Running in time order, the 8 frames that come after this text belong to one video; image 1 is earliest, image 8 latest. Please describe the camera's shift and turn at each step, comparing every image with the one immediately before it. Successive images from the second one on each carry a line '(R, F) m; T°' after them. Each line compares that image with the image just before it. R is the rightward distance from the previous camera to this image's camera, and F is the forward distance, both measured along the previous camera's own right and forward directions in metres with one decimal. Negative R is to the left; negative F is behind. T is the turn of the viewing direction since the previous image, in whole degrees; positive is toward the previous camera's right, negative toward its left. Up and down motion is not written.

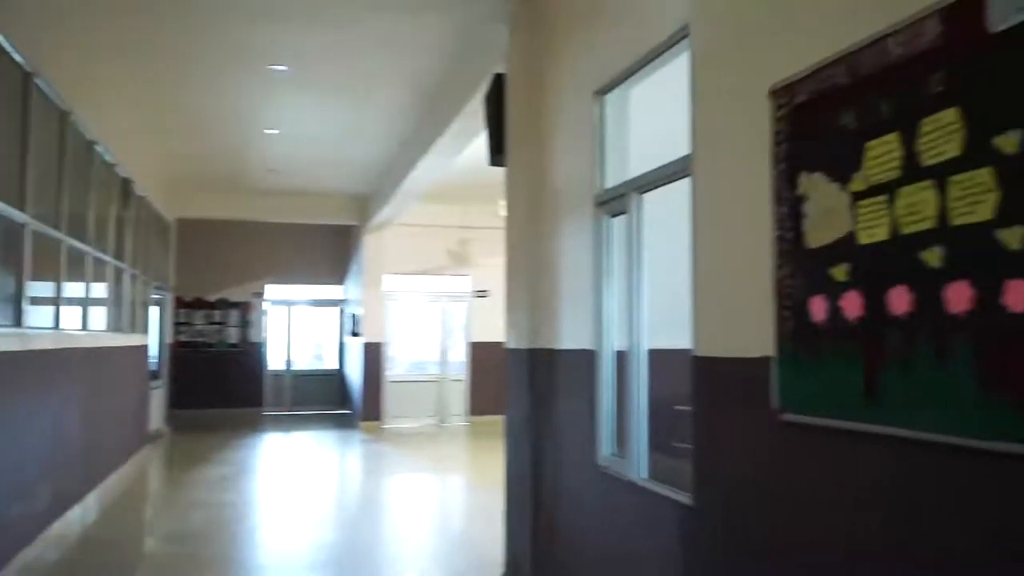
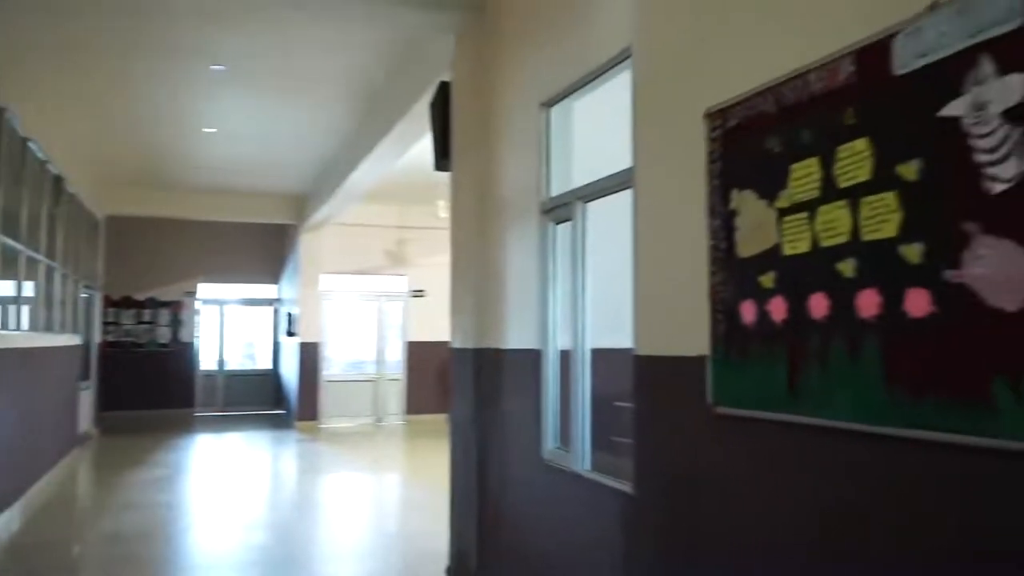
(-0.1, -0.2) m; +5°
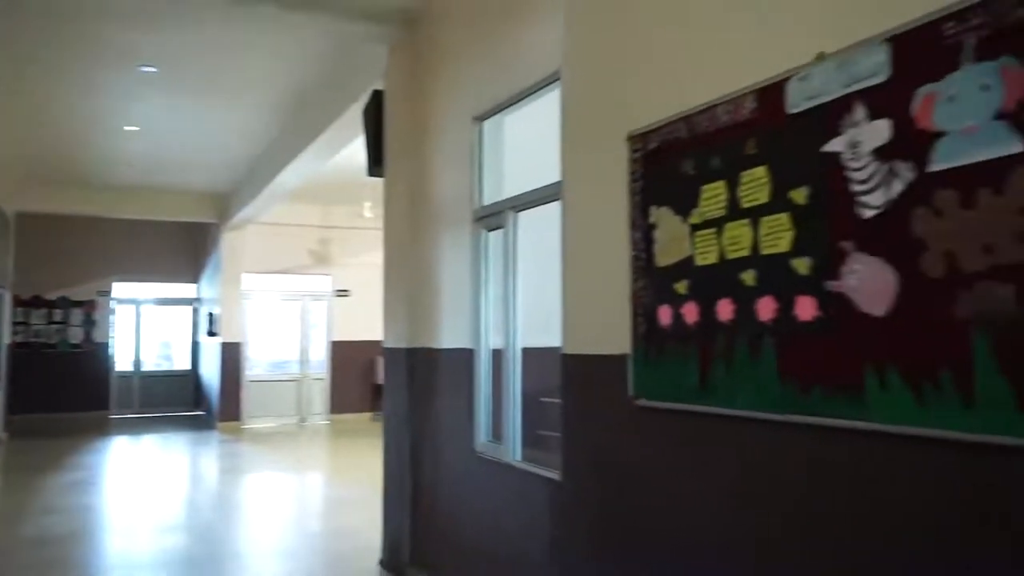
(-0.1, -0.2) m; +5°
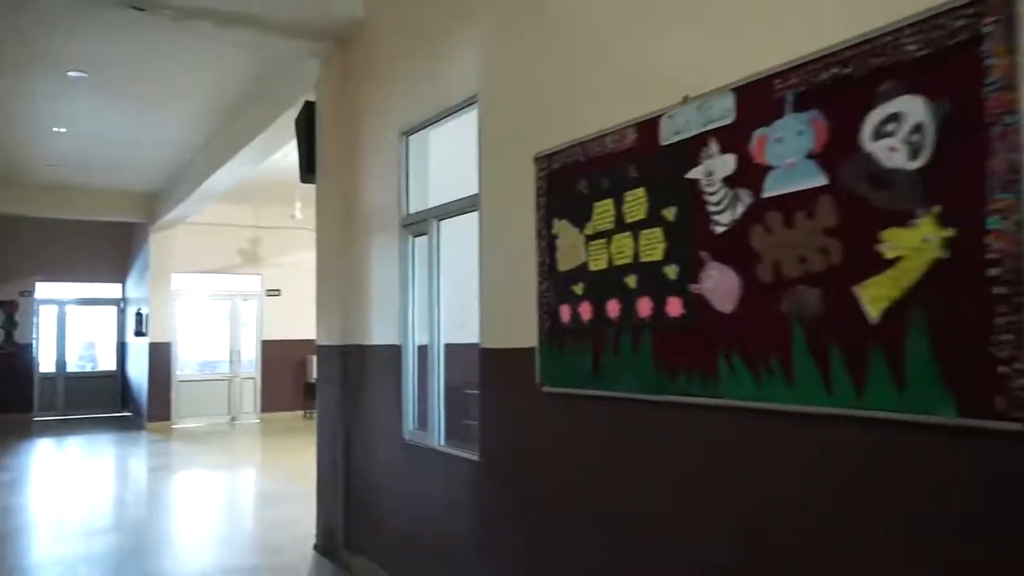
(0.0, -0.4) m; +5°
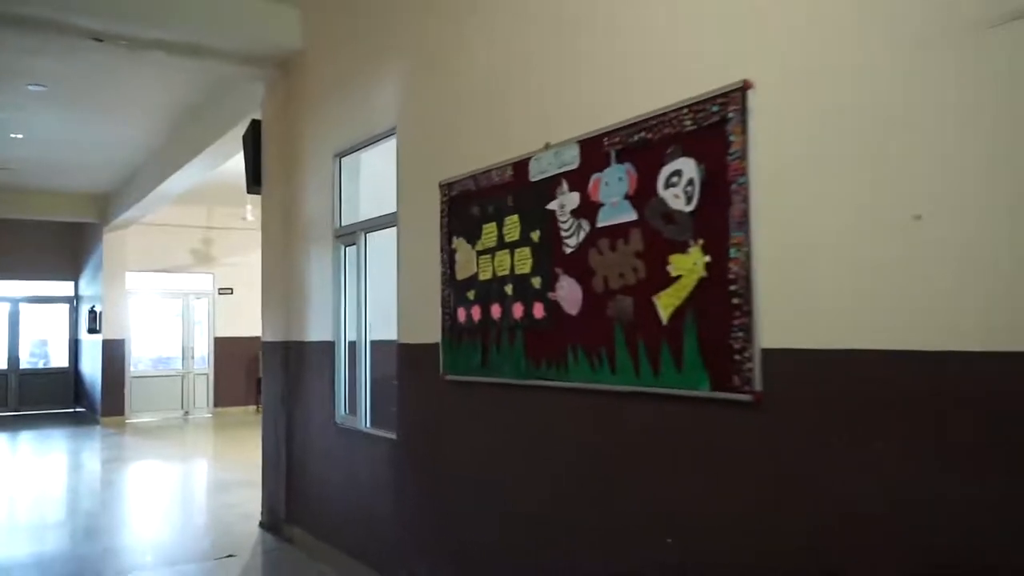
(+0.2, -0.7) m; +3°
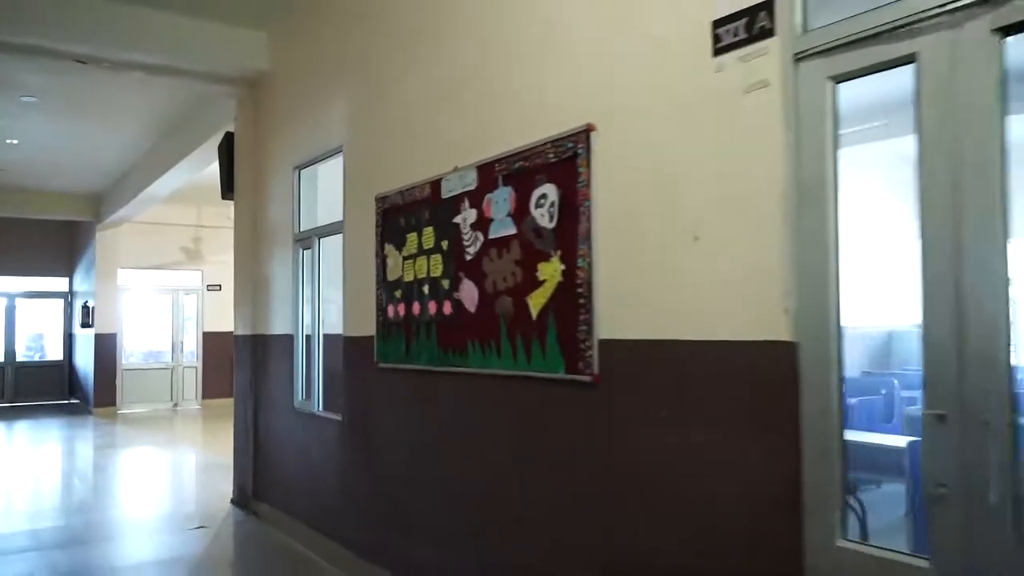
(+0.4, -0.6) m; 0°
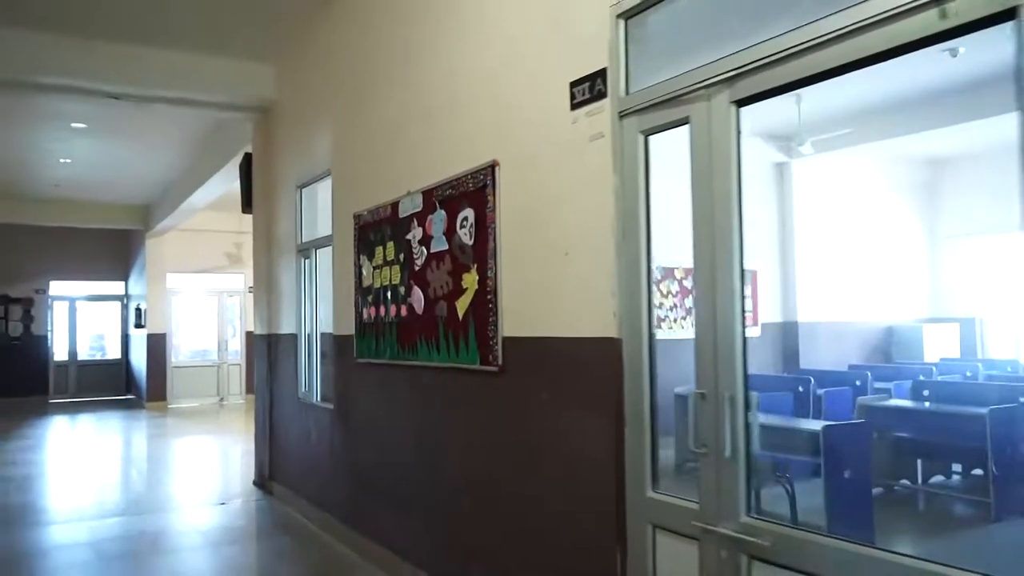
(+0.6, -0.6) m; -4°
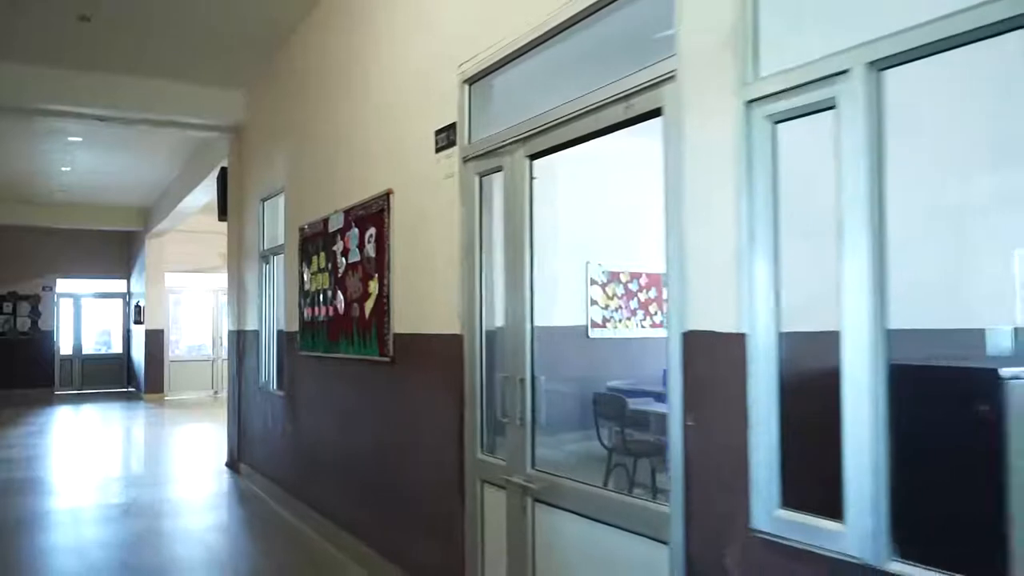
(+0.7, -0.8) m; -1°
